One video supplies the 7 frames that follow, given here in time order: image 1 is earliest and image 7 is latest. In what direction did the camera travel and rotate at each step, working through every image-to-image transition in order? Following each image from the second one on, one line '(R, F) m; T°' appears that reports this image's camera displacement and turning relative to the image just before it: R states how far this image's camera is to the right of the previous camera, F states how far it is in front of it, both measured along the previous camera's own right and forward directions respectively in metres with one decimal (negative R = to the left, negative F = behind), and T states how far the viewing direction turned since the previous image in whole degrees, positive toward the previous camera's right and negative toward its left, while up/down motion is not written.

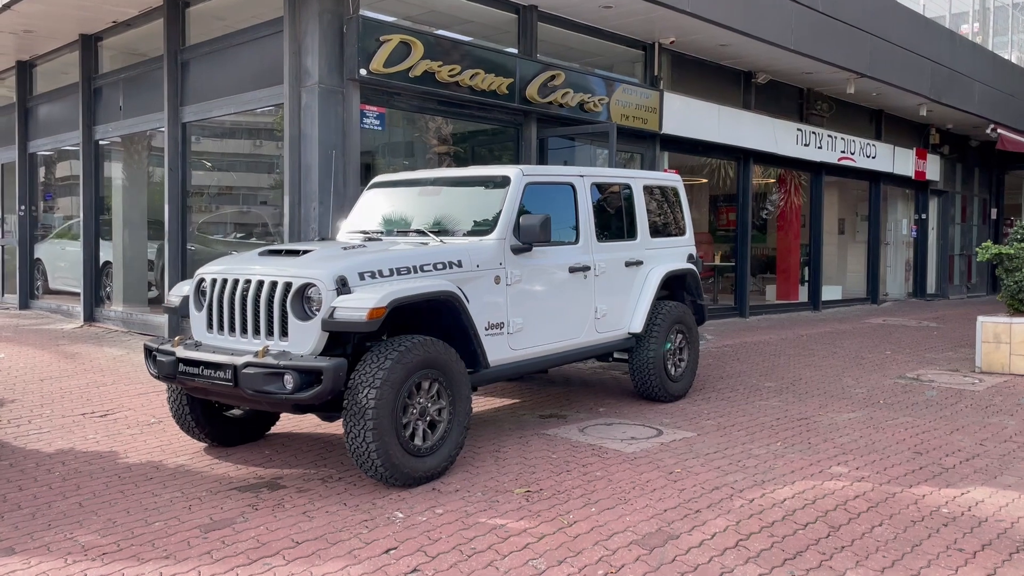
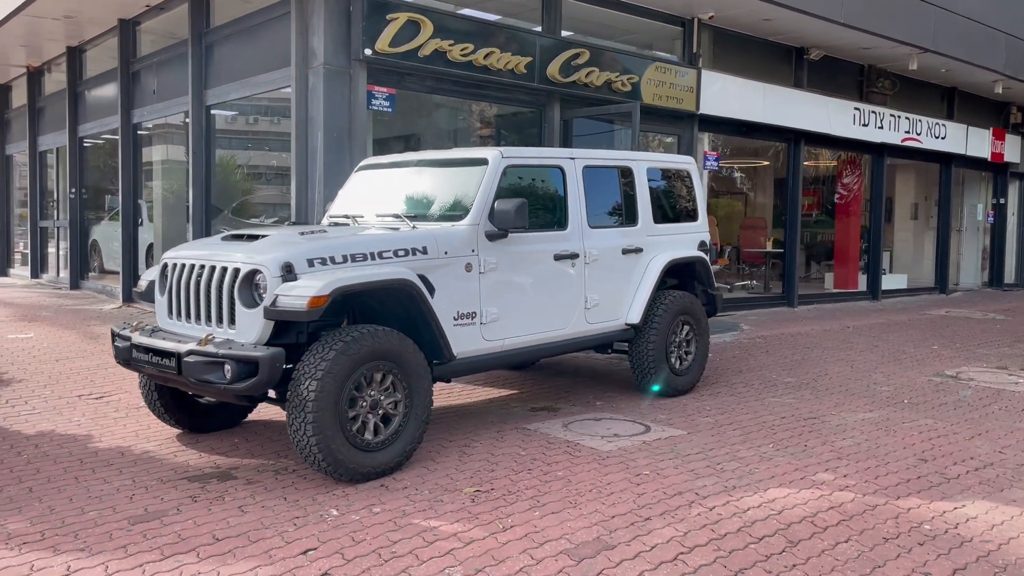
(+0.7, +0.3) m; -5°
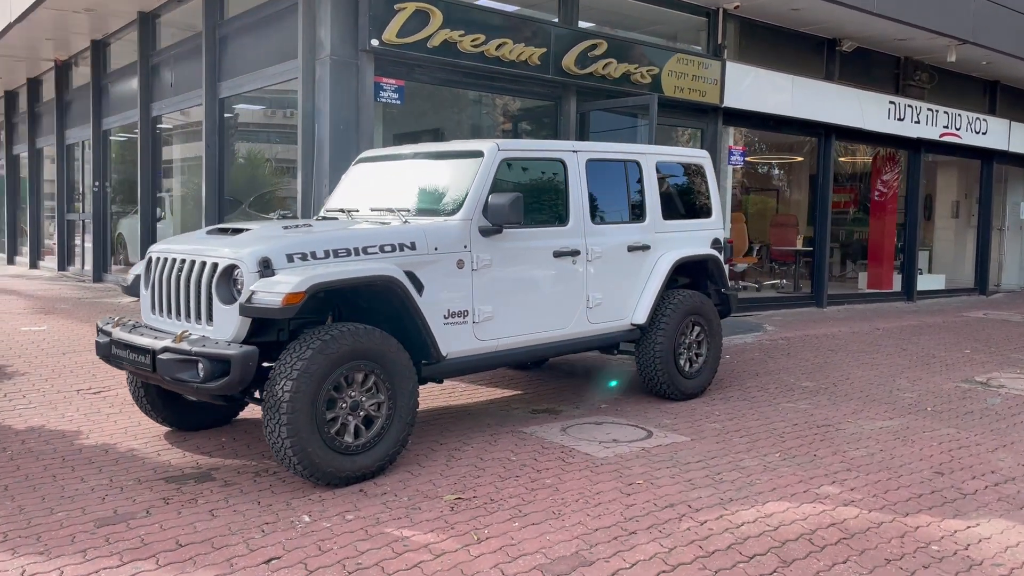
(+0.3, +0.2) m; -2°
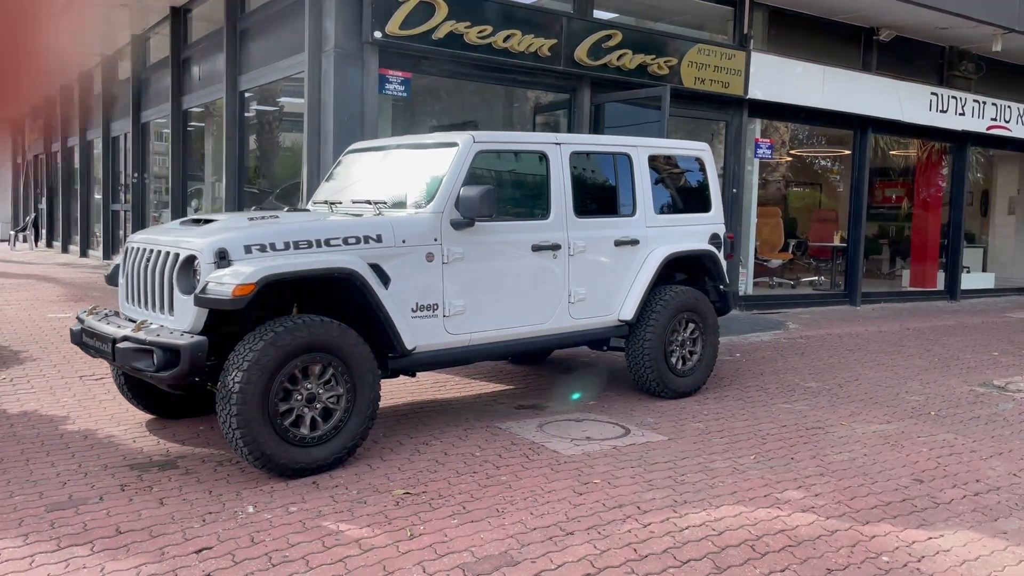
(+0.6, +0.1) m; -4°
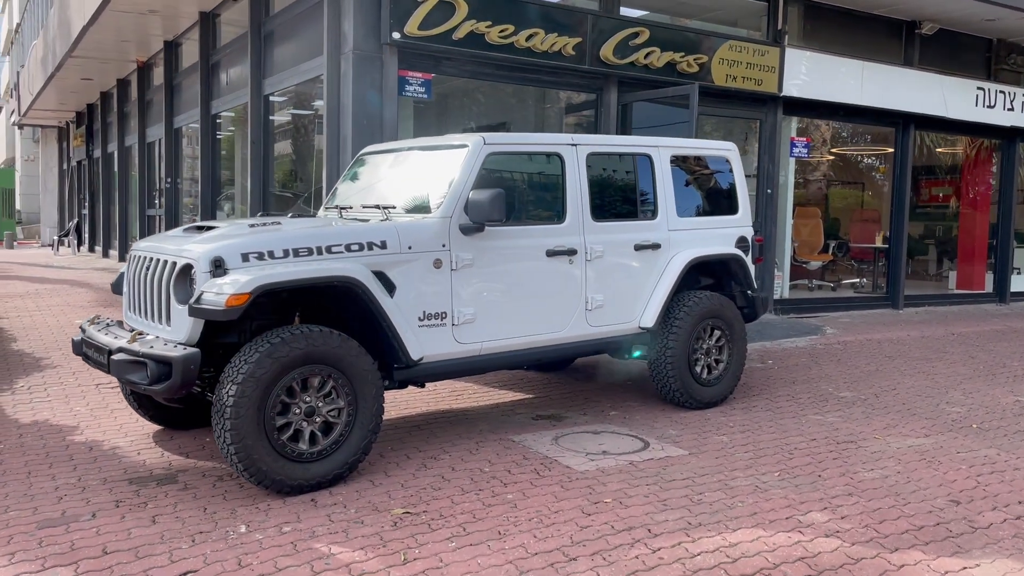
(+0.2, +0.2) m; -3°
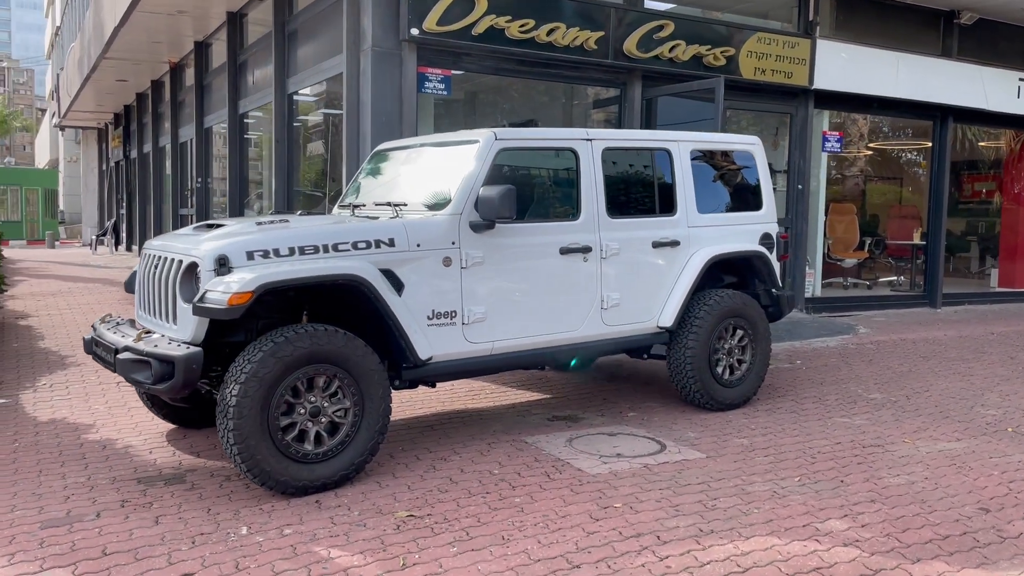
(+0.2, +0.1) m; -2°
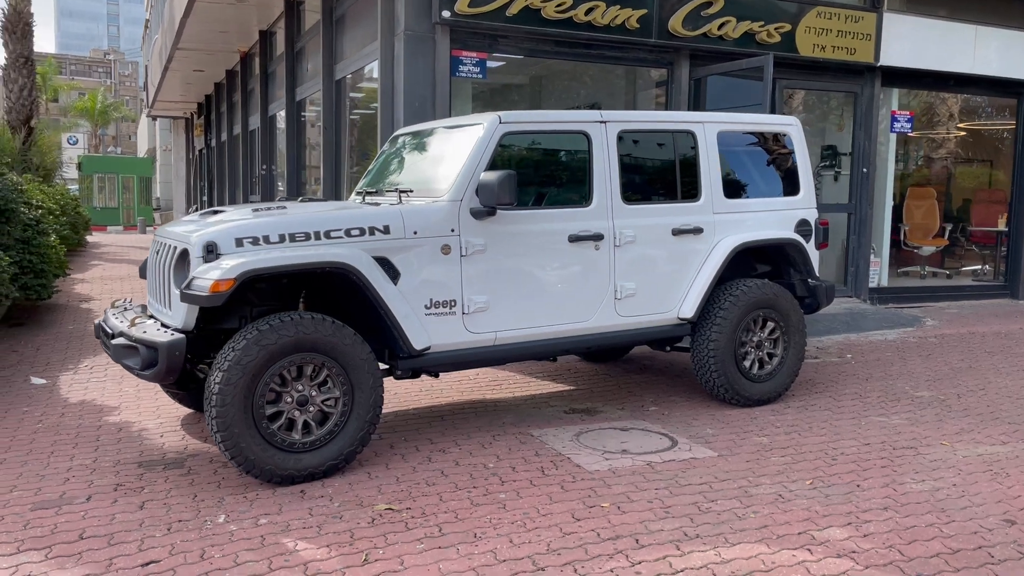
(+0.5, +0.2) m; -6°
